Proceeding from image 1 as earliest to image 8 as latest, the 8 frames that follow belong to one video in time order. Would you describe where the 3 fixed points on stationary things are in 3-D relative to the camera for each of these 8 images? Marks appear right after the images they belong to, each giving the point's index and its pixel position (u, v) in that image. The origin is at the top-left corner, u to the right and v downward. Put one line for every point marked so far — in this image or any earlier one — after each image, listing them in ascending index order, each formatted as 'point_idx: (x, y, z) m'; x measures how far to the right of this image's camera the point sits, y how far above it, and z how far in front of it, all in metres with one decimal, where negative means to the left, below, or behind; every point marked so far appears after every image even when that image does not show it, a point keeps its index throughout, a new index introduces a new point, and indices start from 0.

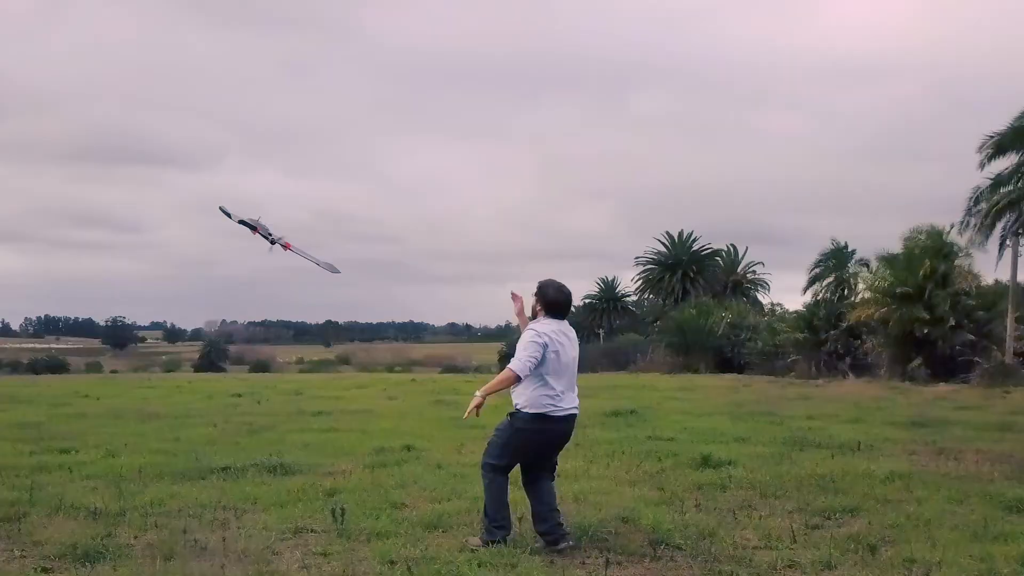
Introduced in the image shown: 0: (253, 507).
0: (-5.4, -4.6, +18.4) m
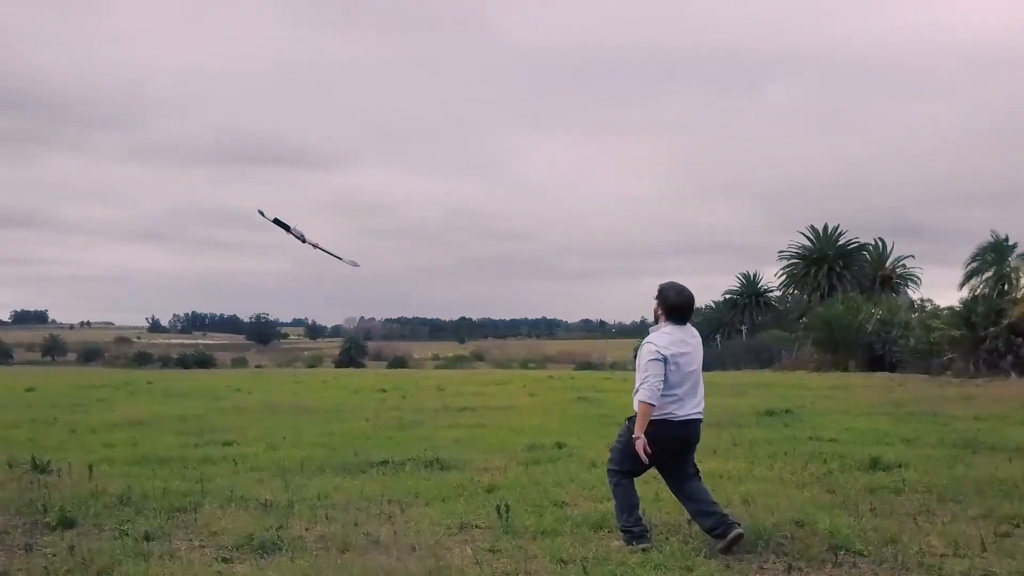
0: (-2.0, -4.4, +18.2) m
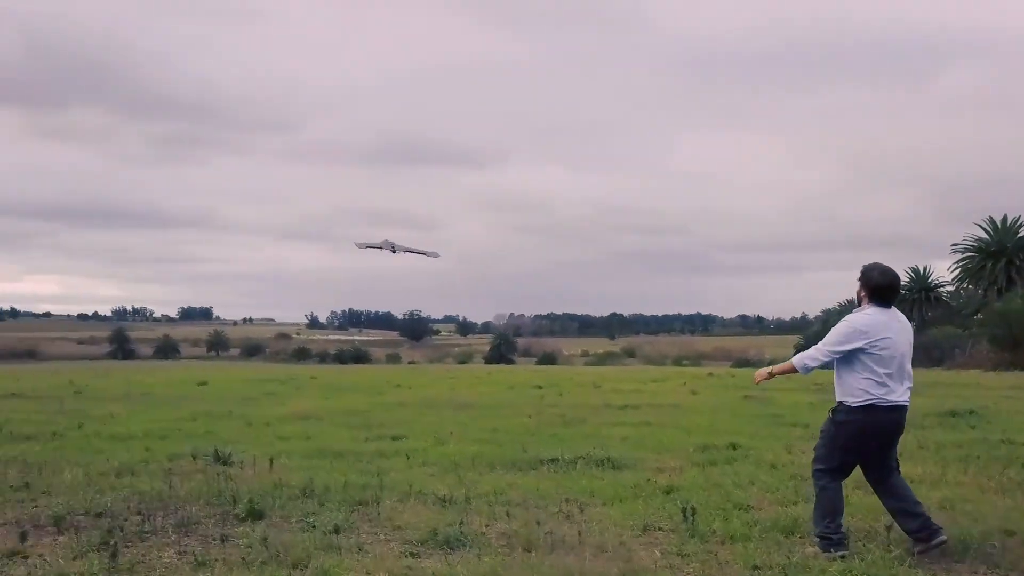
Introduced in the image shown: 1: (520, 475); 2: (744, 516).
0: (+1.6, -4.3, +17.7) m
1: (+0.1, -4.1, +19.5) m
2: (+4.4, -4.4, +16.8) m
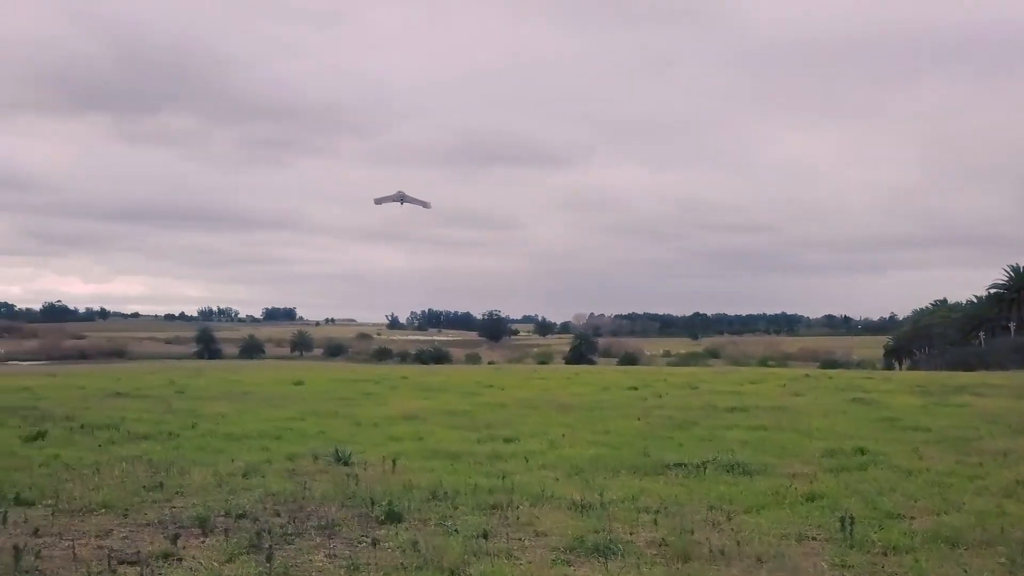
0: (+4.3, -4.3, +17.2) m
1: (+2.9, -4.1, +19.0) m
2: (+7.1, -4.3, +16.1) m
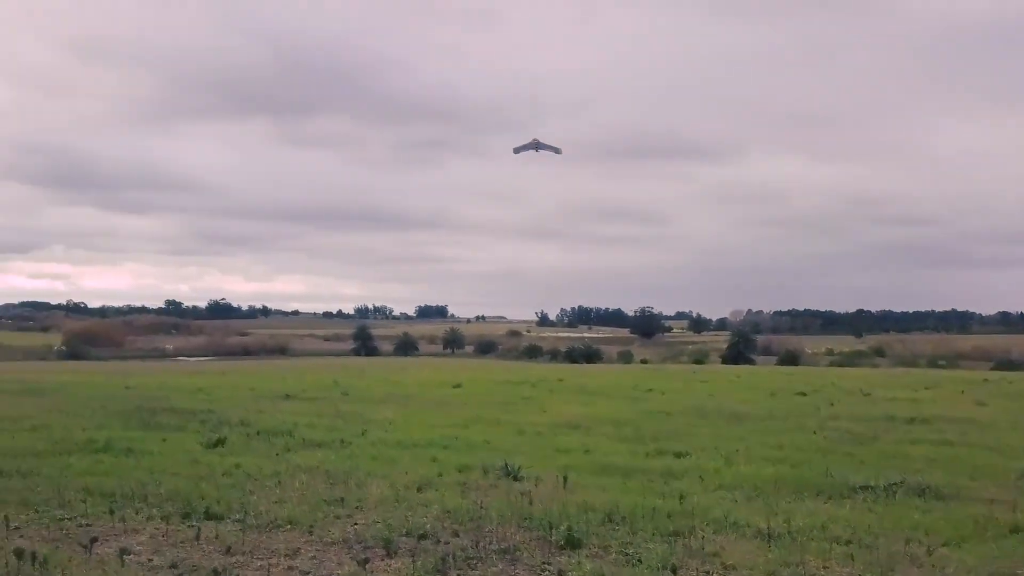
0: (+7.6, -4.6, +15.7) m
1: (+6.5, -4.4, +17.7) m
2: (+10.2, -4.6, +14.3) m
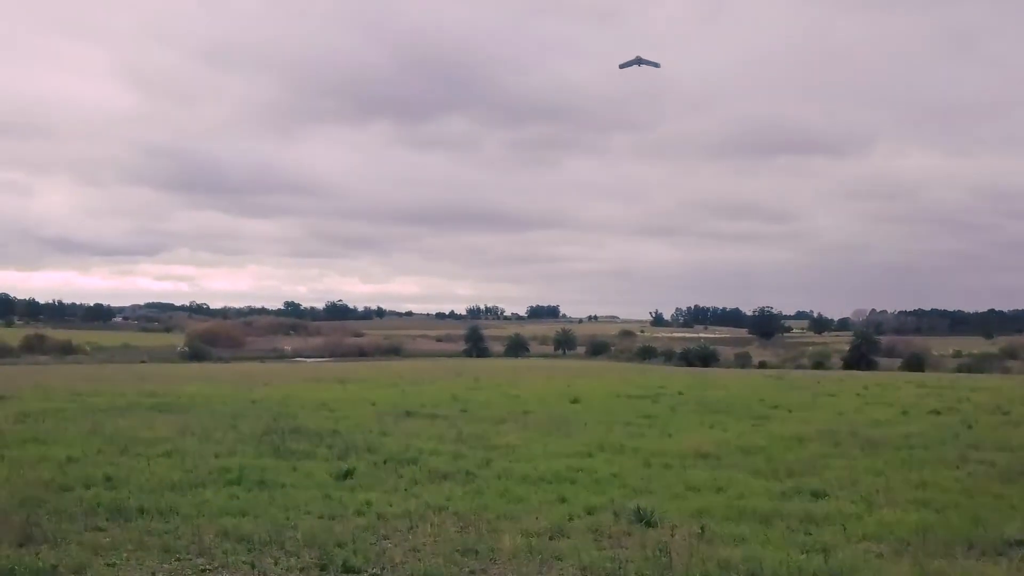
0: (+10.4, -10.8, +17.5) m
1: (+9.4, -10.0, +19.4) m
2: (+12.9, -11.4, +16.0) m
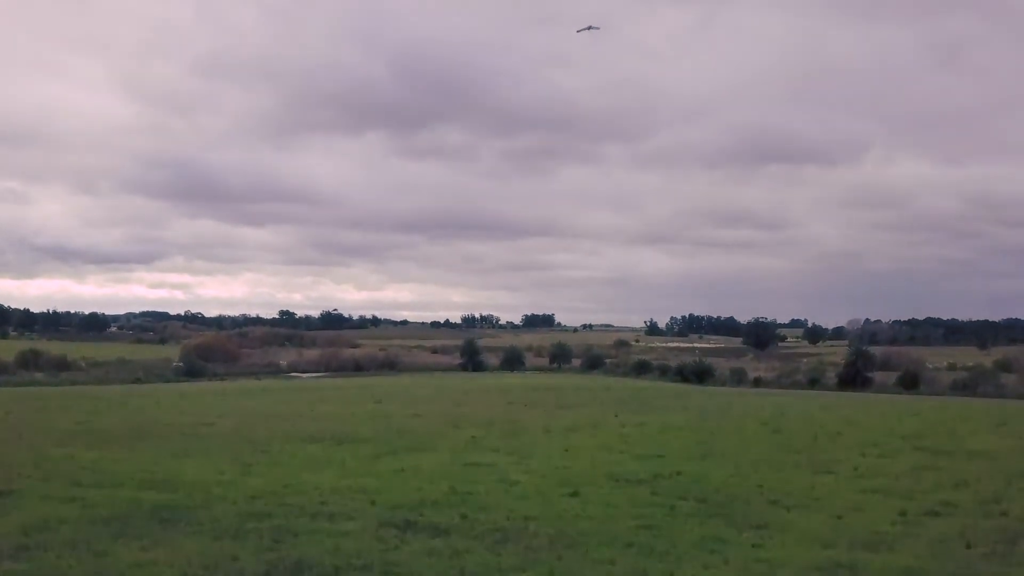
0: (+10.3, -11.2, +17.6) m
1: (+9.3, -10.4, +19.5) m
2: (+12.7, -11.8, +16.1) m
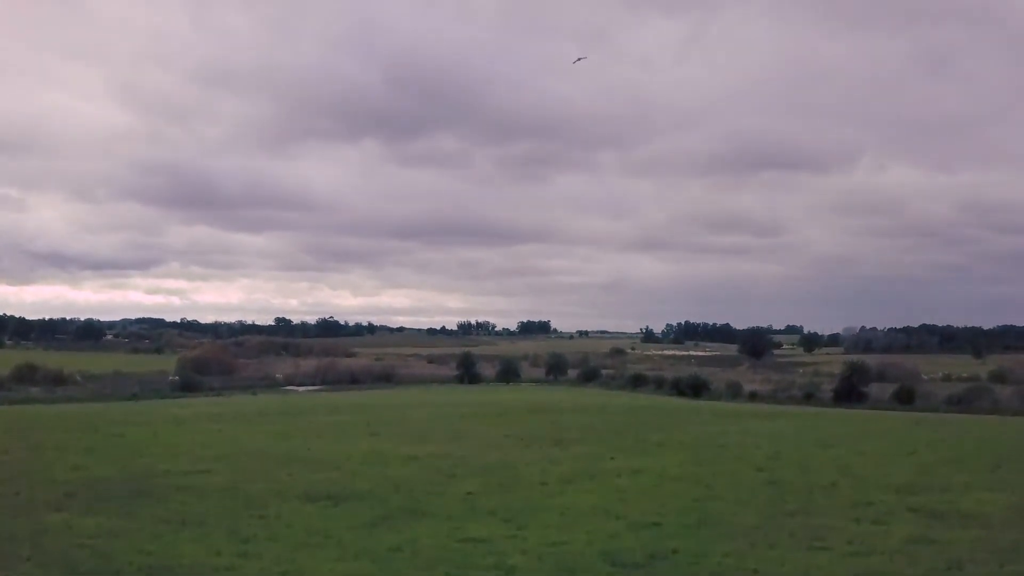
0: (+10.2, -11.5, +17.6) m
1: (+9.1, -10.7, +19.6) m
2: (+12.6, -12.1, +16.1) m
